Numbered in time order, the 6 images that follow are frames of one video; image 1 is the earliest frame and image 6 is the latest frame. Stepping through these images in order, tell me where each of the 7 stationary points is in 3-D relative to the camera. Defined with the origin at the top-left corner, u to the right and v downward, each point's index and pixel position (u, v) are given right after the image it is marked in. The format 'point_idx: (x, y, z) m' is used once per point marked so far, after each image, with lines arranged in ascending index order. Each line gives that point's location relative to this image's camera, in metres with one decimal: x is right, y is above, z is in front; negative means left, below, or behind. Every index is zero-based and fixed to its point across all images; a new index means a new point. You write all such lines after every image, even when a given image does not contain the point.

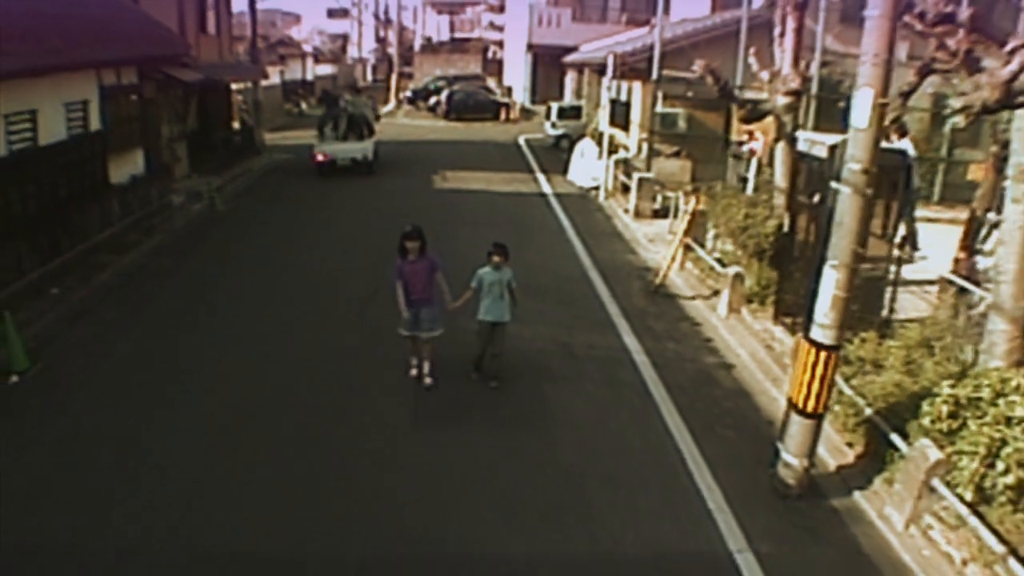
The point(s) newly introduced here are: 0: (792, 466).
0: (+2.0, -1.2, +6.4) m
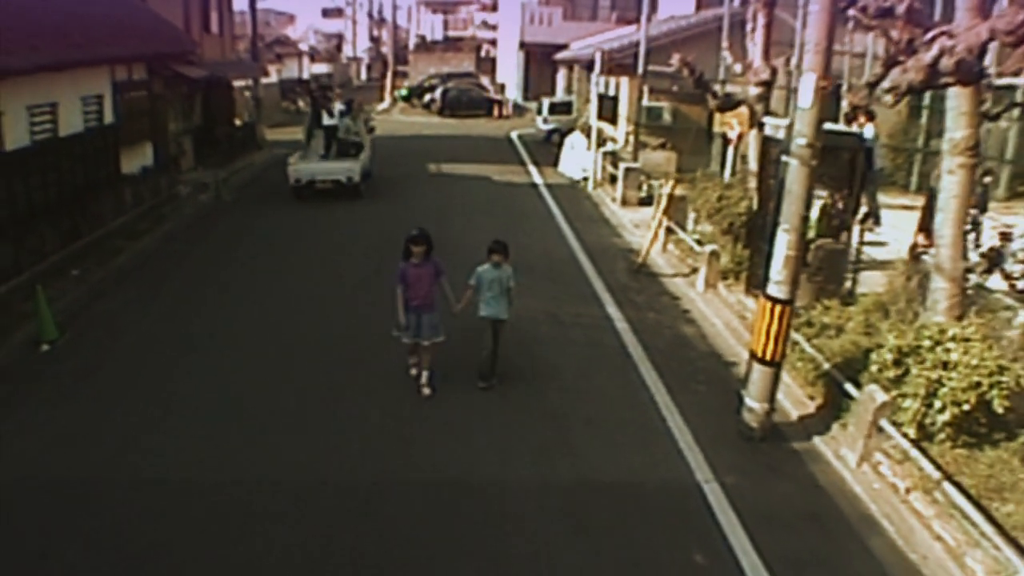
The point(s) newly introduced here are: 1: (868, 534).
0: (+1.9, -0.9, +7.2) m
1: (+2.4, -1.6, +6.1) m
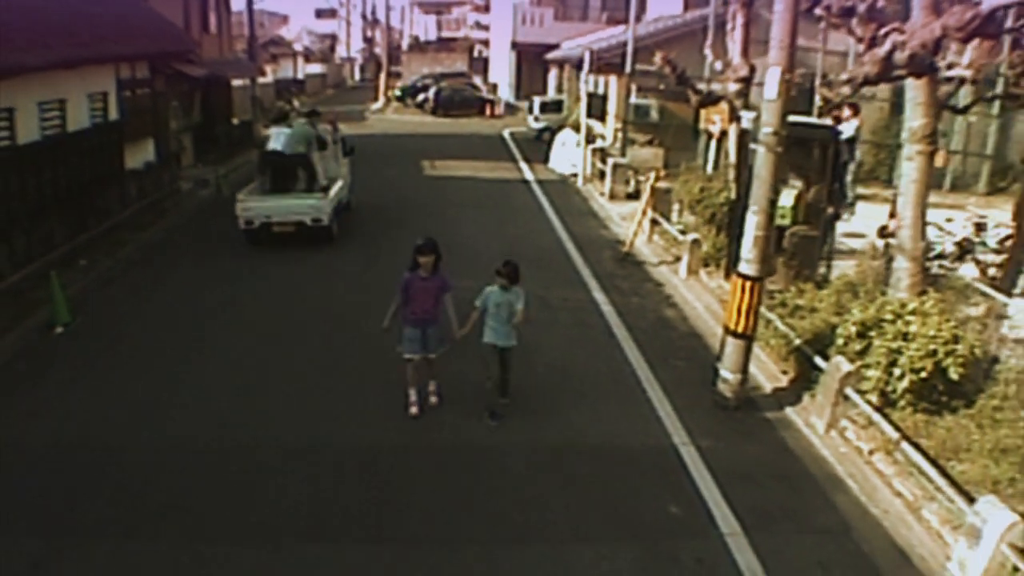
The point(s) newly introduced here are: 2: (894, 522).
0: (+1.8, -0.8, +7.8) m
1: (+2.3, -1.5, +6.6) m
2: (+2.6, -1.6, +6.3) m
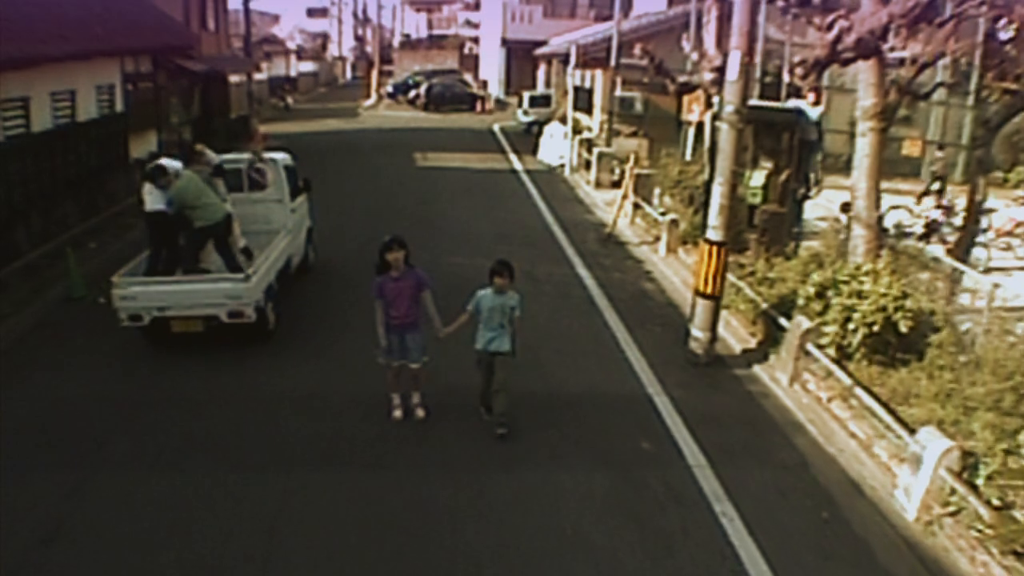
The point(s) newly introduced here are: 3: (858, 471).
0: (+1.7, -0.5, +8.5) m
1: (+2.2, -1.2, +7.3) m
2: (+2.5, -1.3, +7.0) m
3: (+2.5, -1.3, +6.8) m
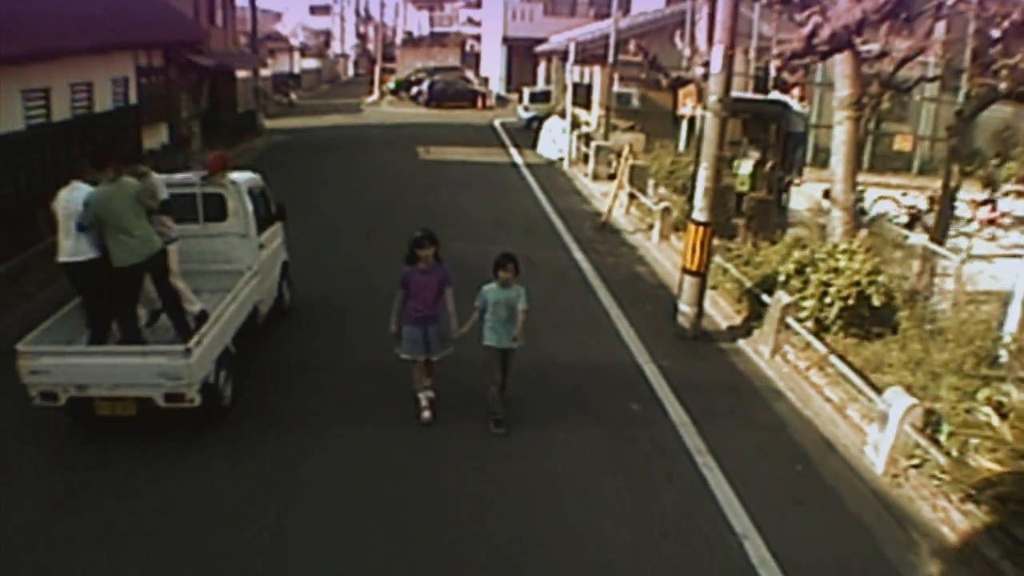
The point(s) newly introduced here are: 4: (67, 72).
0: (+1.7, -0.3, +9.0) m
1: (+2.2, -1.0, +7.9) m
2: (+2.5, -1.1, +7.5) m
3: (+2.5, -1.1, +7.4) m
4: (-6.5, +3.1, +13.6) m
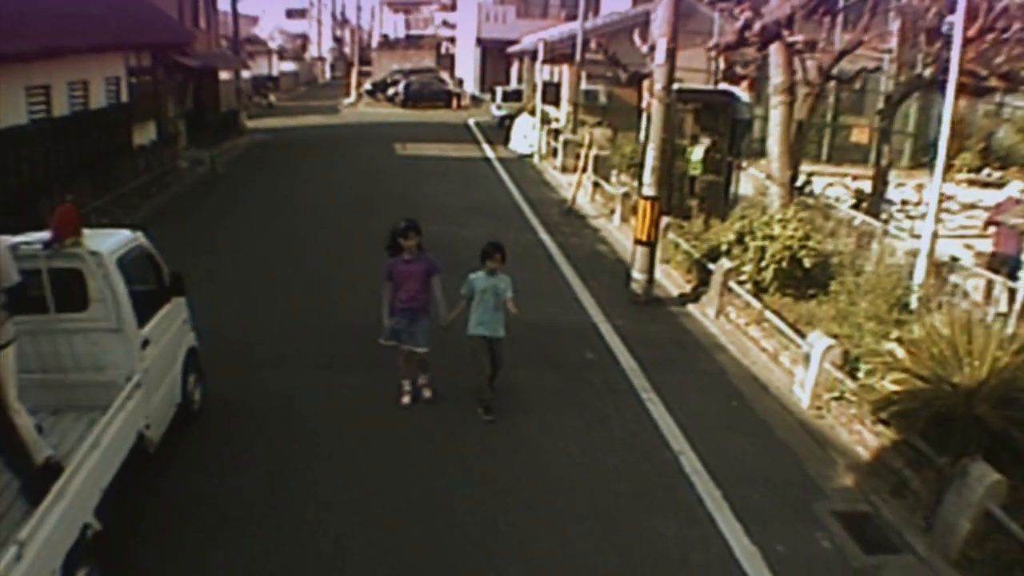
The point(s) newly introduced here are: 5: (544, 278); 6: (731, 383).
0: (+1.4, +0.1, +10.0) m
1: (+1.9, -0.6, +8.9) m
2: (+2.3, -0.7, +8.6) m
3: (+2.3, -0.8, +8.4) m
4: (-7.0, +3.4, +14.4) m
5: (+0.4, +0.1, +11.0) m
6: (+1.9, -0.8, +8.2) m
